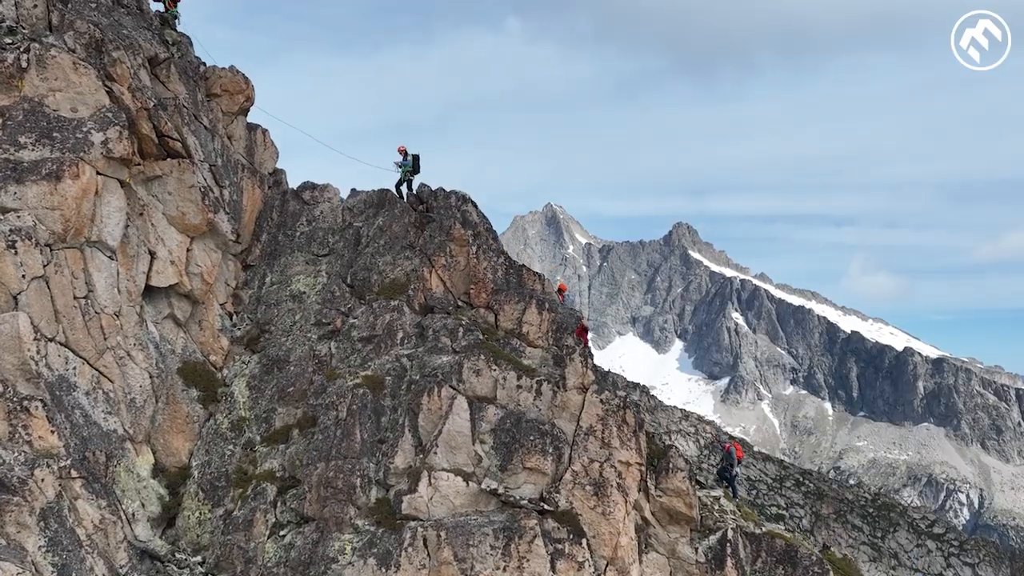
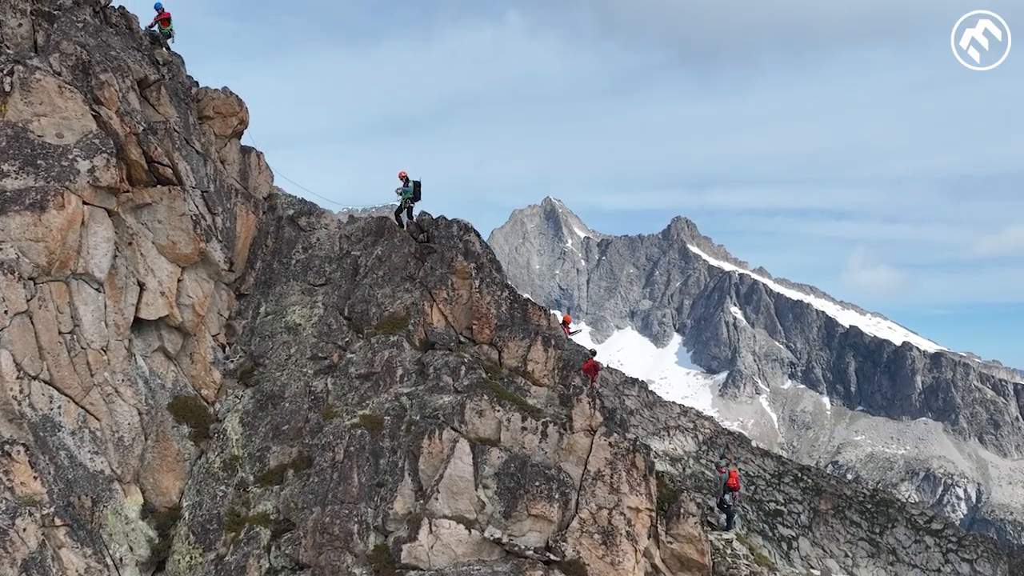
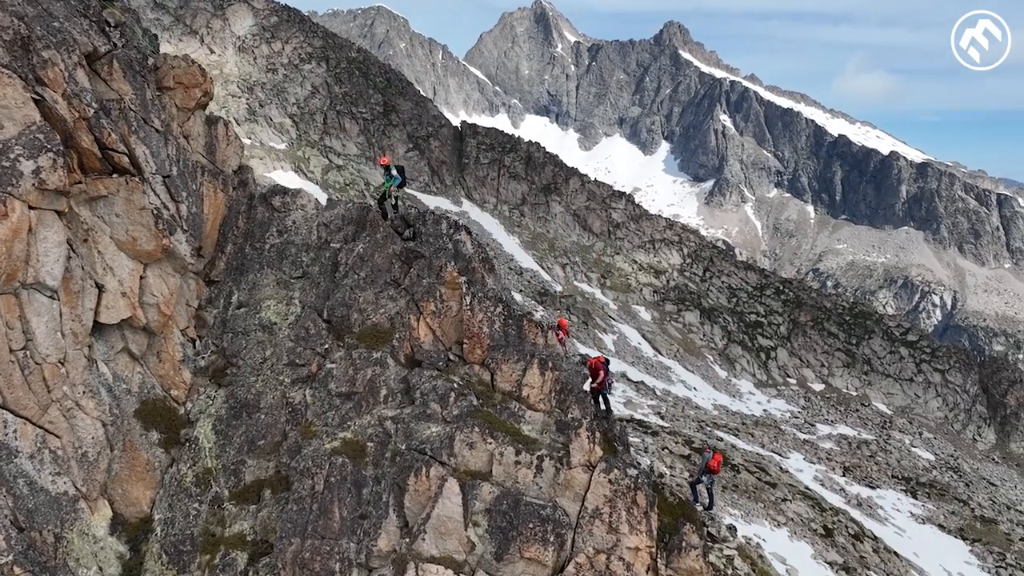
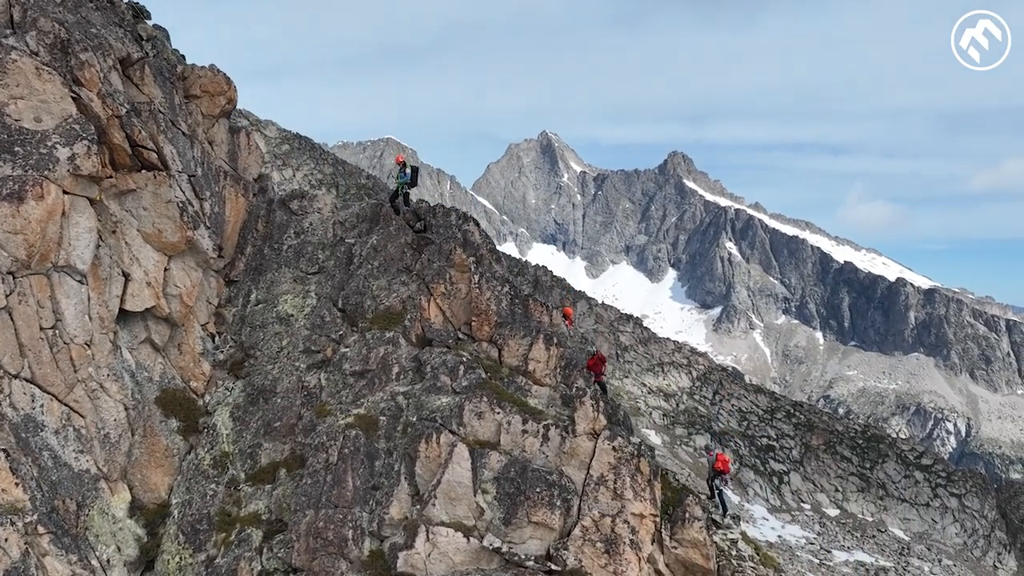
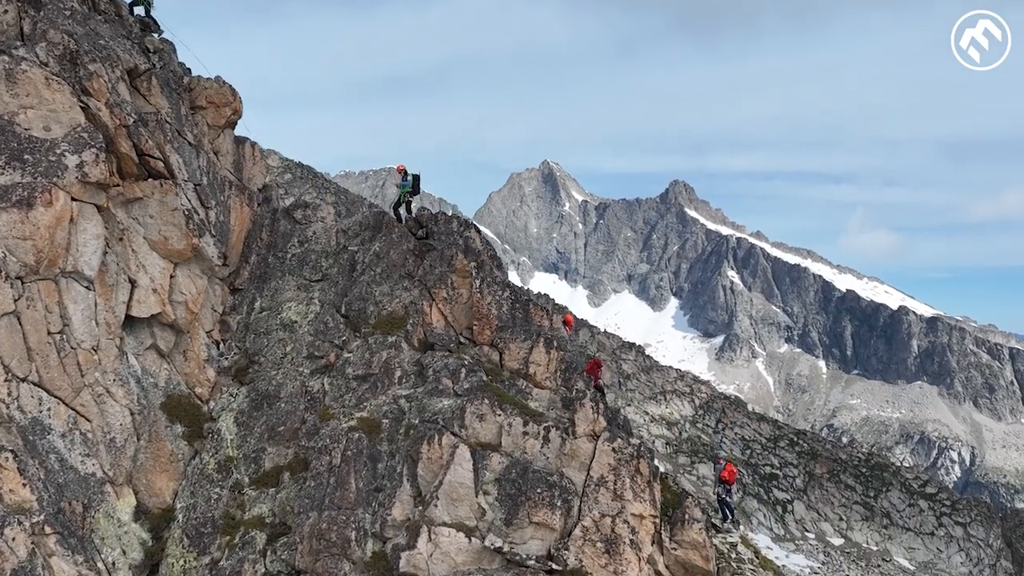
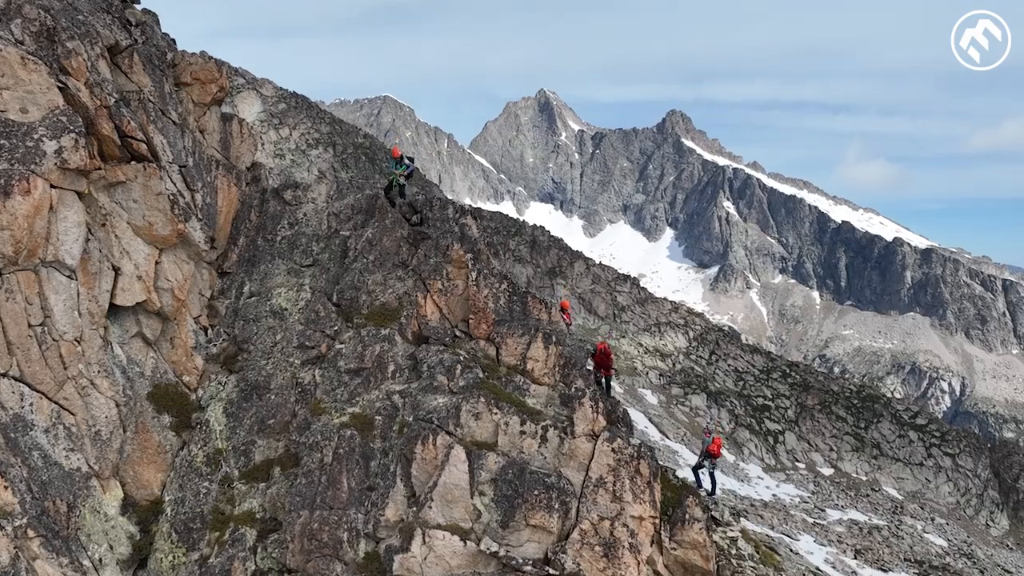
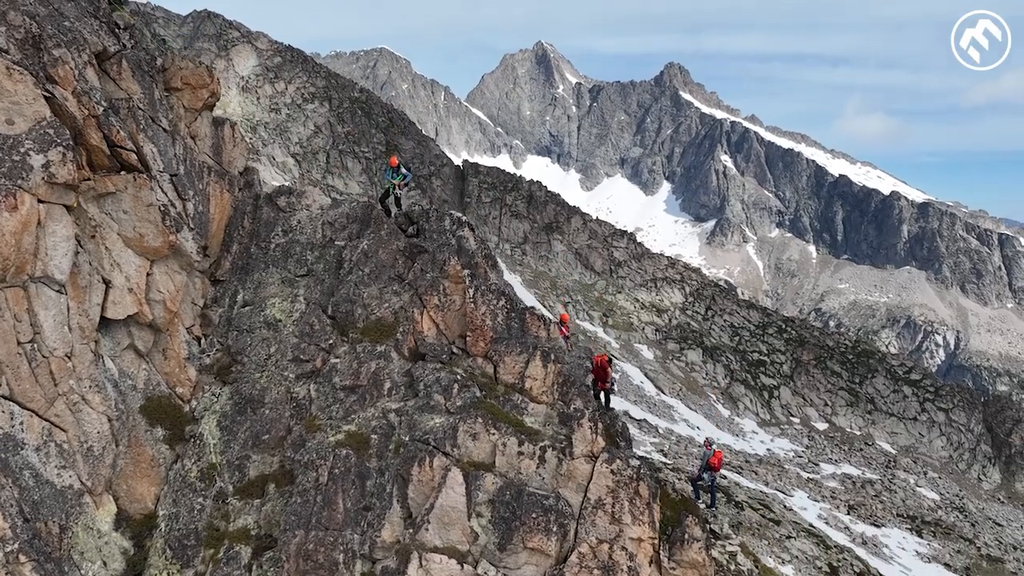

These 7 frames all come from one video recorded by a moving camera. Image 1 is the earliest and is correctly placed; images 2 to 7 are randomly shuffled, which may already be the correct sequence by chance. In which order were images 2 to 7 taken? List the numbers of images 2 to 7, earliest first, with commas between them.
2, 5, 4, 6, 7, 3
